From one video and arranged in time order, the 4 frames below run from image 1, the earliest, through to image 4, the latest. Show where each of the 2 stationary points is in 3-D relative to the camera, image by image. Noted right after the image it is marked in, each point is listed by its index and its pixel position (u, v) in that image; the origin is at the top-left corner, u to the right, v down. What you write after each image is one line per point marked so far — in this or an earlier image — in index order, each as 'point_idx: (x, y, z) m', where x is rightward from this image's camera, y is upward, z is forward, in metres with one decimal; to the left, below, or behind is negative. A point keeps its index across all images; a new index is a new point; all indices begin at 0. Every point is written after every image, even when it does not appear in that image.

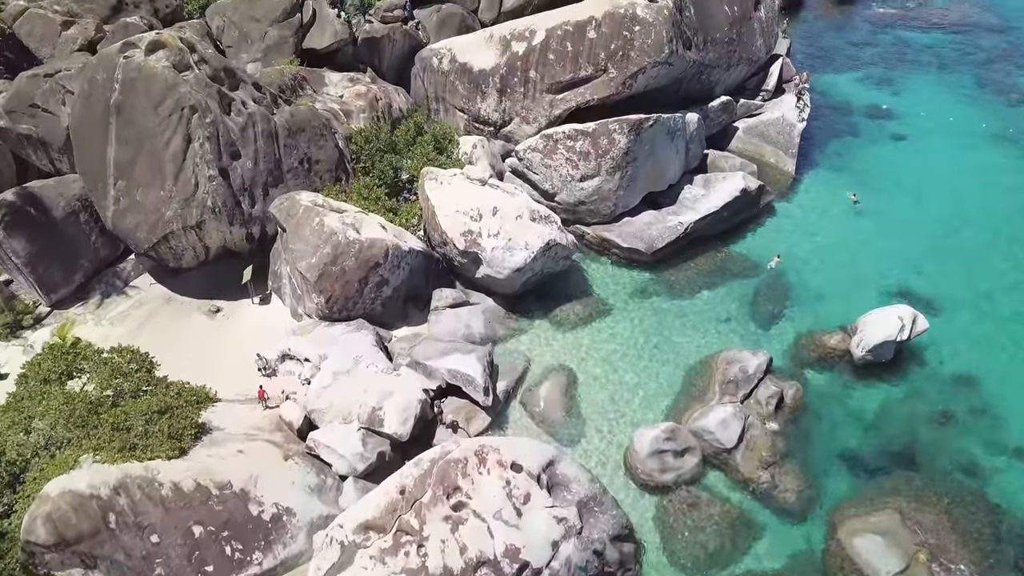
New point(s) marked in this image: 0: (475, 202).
0: (-0.8, +1.7, +19.7) m
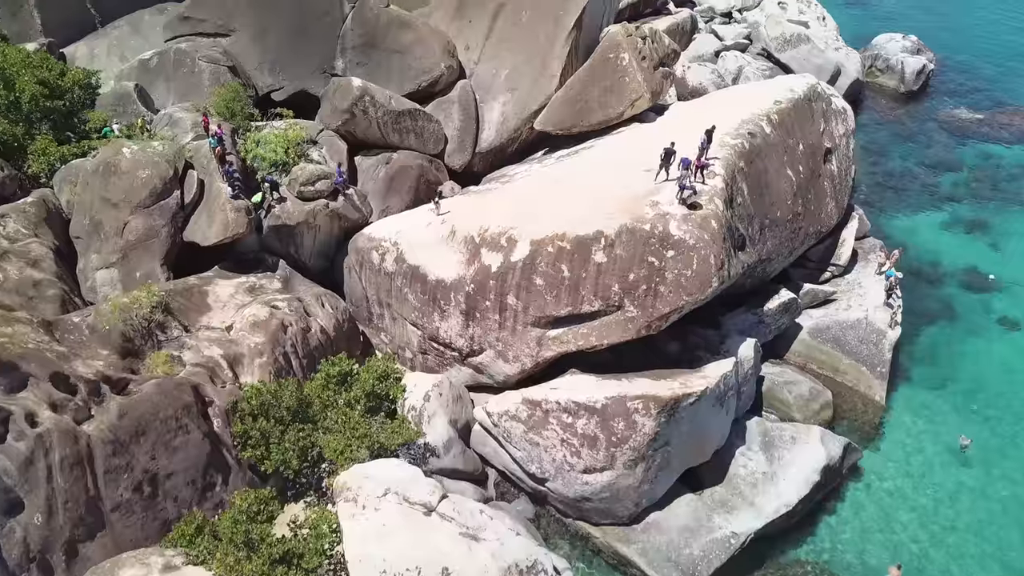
0: (-1.2, -3.3, +12.3) m
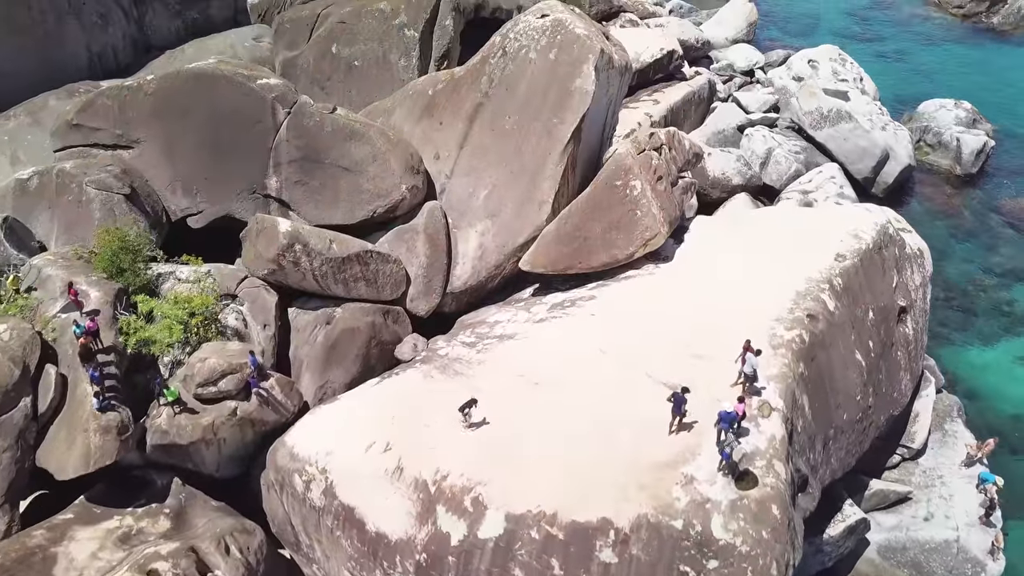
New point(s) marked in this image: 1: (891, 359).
0: (-1.6, -6.3, +7.8) m
1: (+5.6, -1.1, +14.4) m
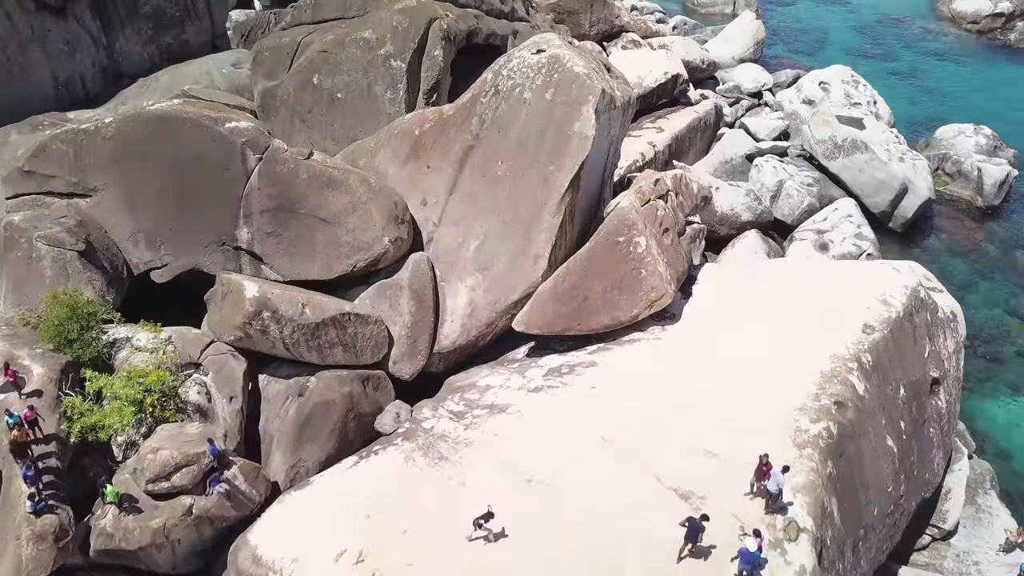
0: (-1.7, -7.2, +6.4) m
1: (+5.5, -2.0, +13.0) m
